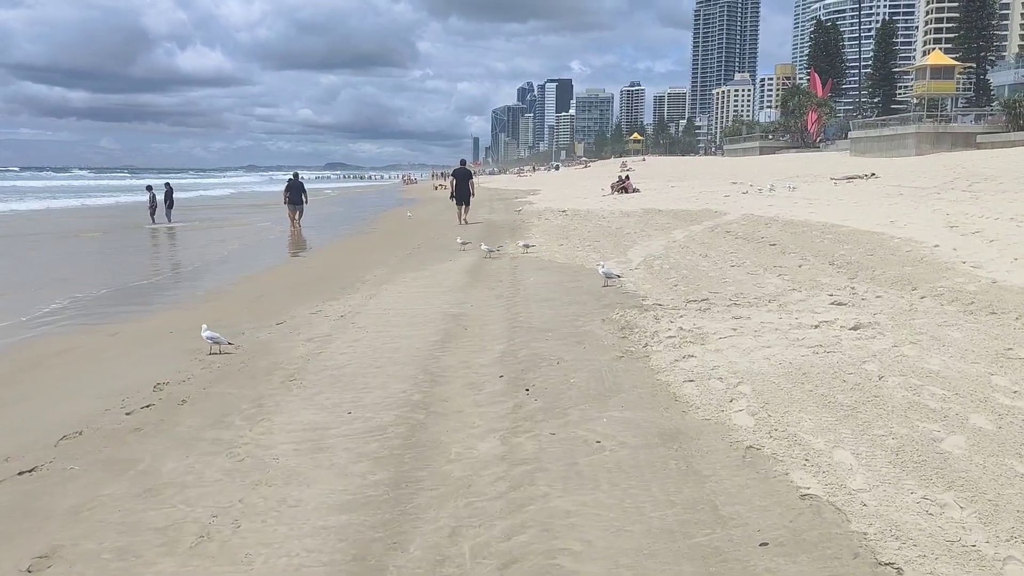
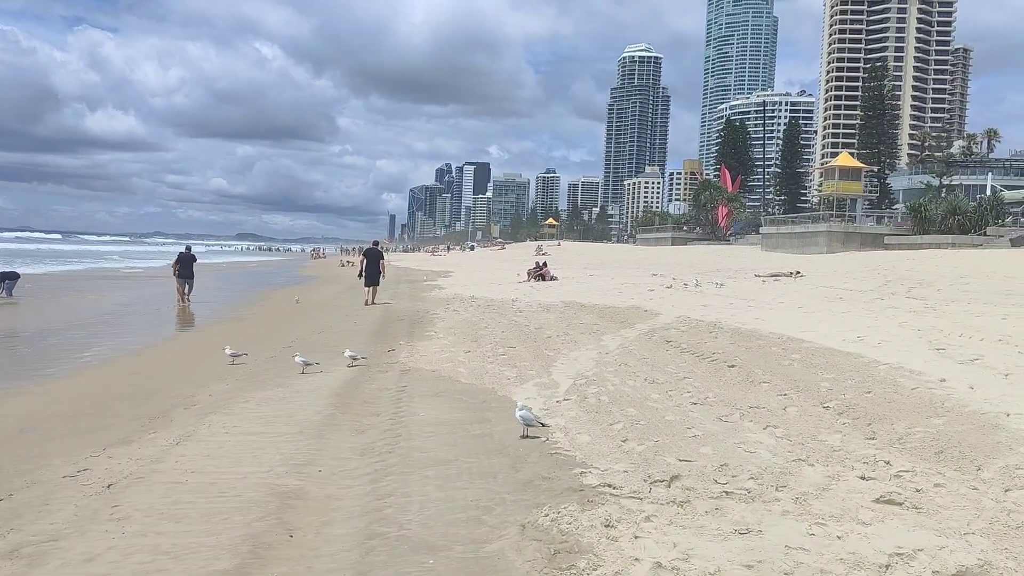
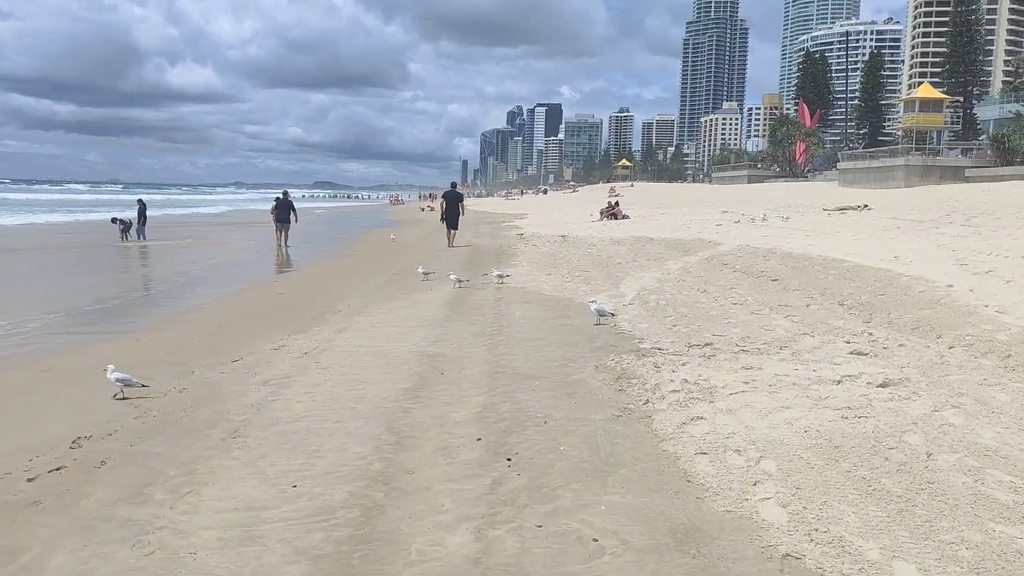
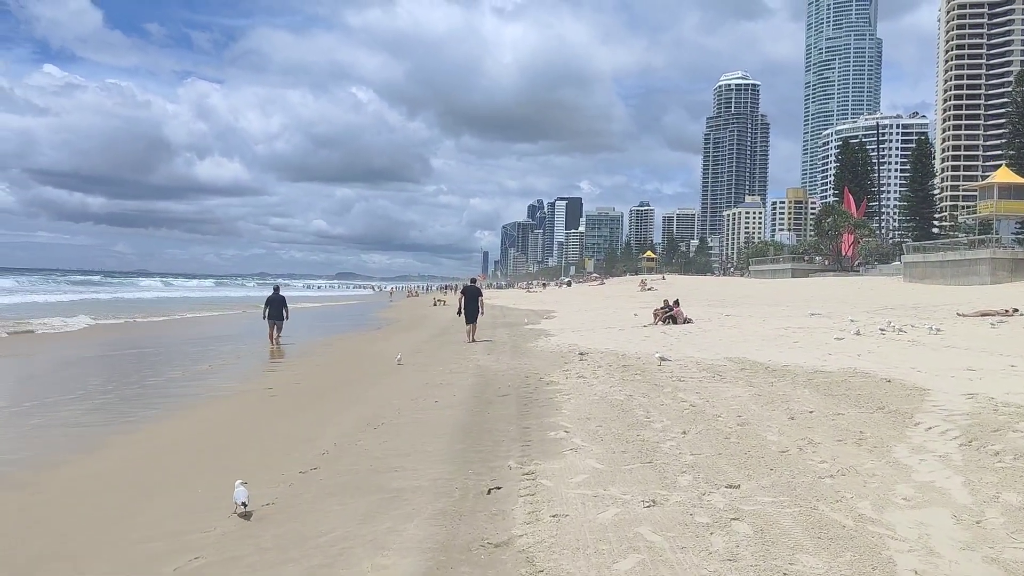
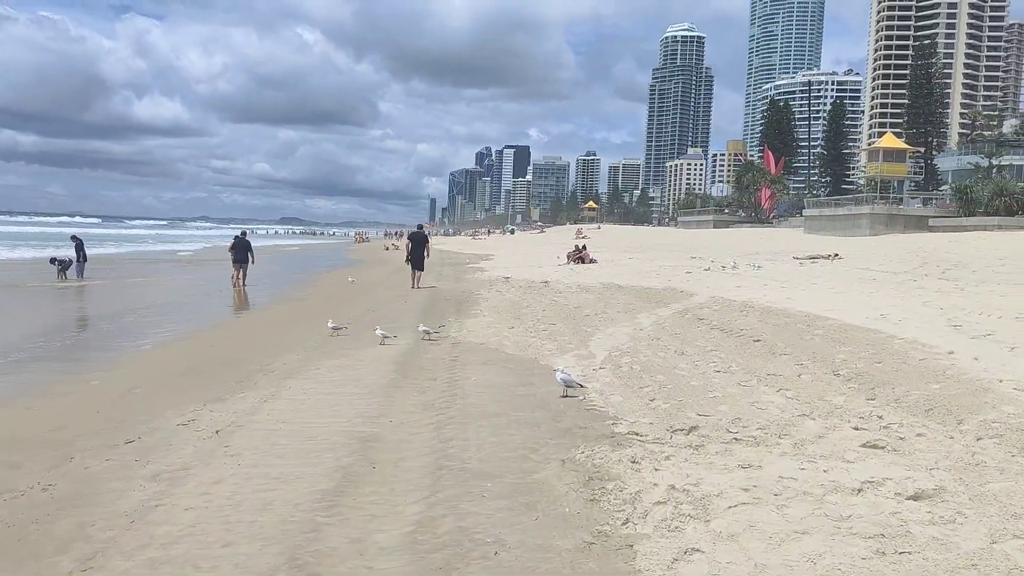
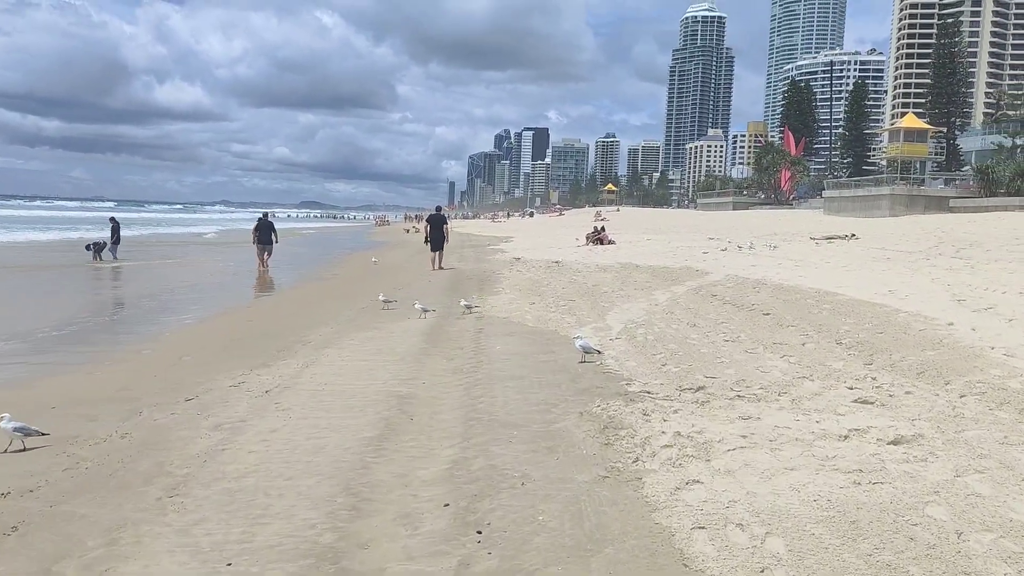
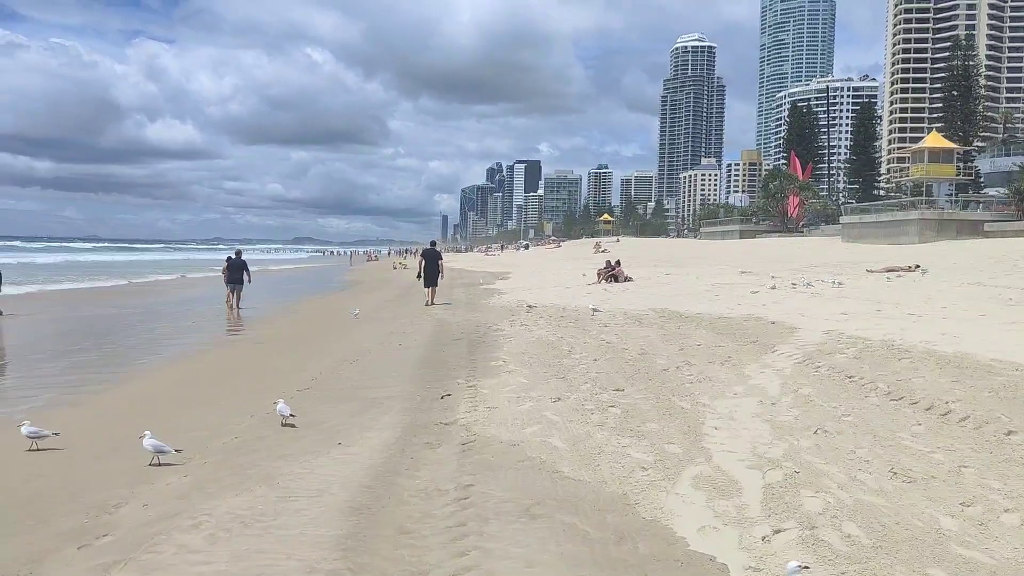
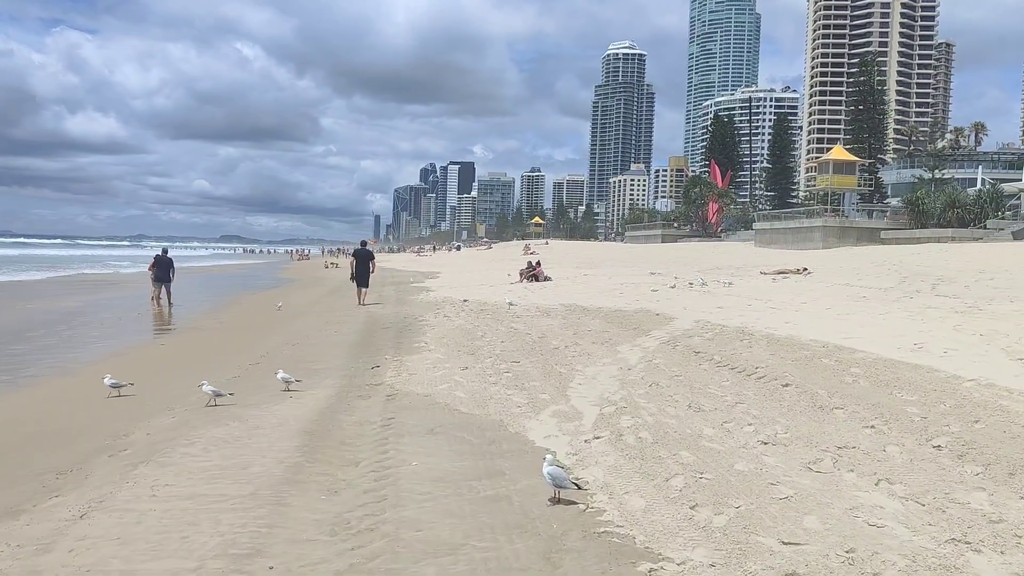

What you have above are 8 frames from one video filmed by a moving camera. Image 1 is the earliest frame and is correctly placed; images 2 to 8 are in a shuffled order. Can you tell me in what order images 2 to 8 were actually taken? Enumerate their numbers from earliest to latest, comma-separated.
3, 6, 5, 2, 8, 7, 4
